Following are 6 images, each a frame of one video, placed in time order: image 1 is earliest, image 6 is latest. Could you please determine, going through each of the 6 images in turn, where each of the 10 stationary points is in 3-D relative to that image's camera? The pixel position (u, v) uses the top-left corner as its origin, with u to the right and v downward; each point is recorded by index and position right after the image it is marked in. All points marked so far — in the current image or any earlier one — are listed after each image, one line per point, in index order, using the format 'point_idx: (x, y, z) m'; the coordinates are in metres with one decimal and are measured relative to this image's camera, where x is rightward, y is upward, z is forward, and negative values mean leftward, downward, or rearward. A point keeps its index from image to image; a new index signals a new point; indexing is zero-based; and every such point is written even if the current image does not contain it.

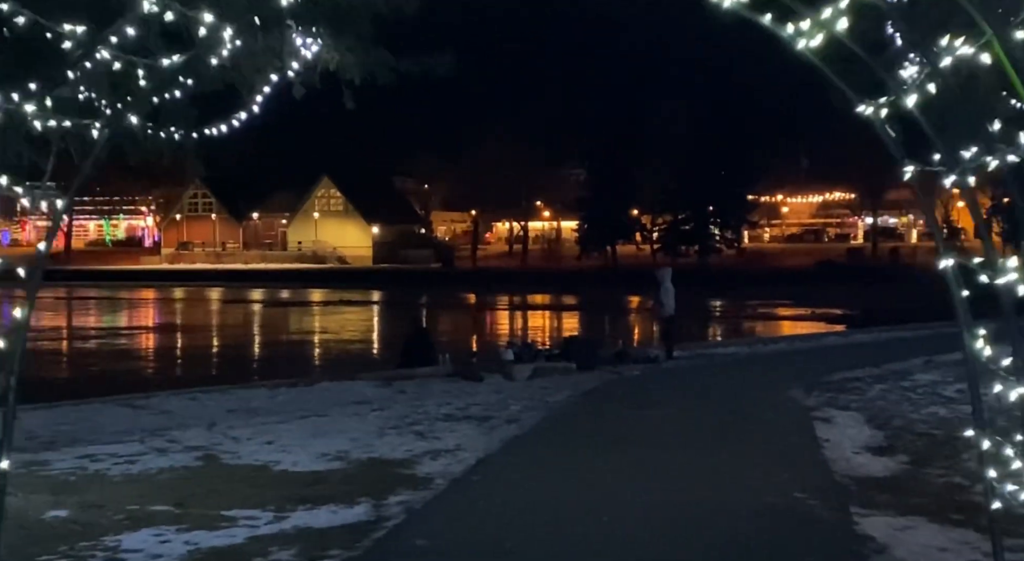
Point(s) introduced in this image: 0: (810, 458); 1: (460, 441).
0: (+2.5, -1.5, +9.8) m
1: (-0.5, -1.5, +11.3) m
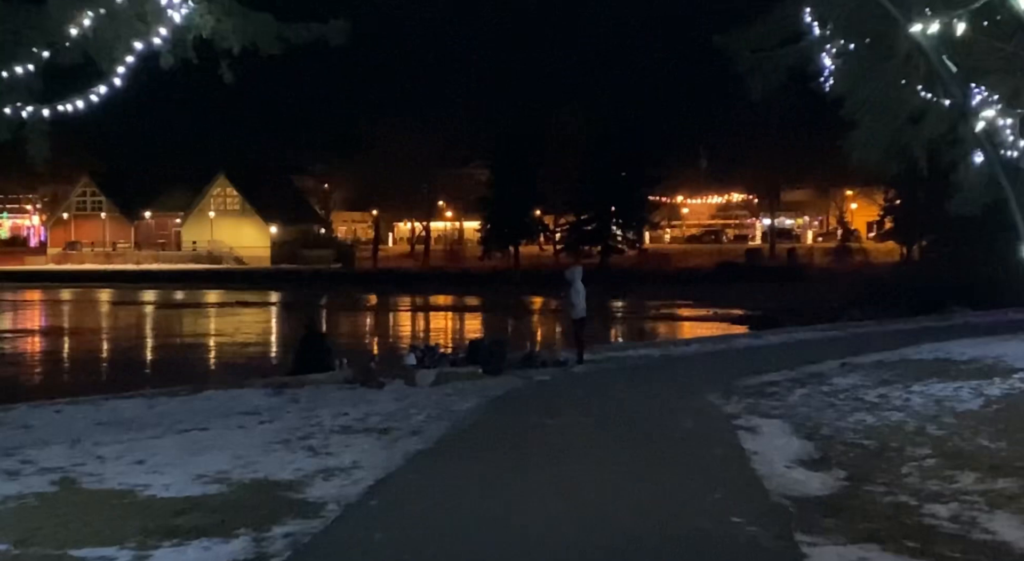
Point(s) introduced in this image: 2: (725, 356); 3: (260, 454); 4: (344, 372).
0: (+1.8, -1.5, +8.9) m
1: (-1.4, -1.5, +10.2) m
2: (+3.6, -1.3, +20.0) m
3: (-2.2, -1.5, +10.2) m
4: (-2.4, -1.3, +16.6) m
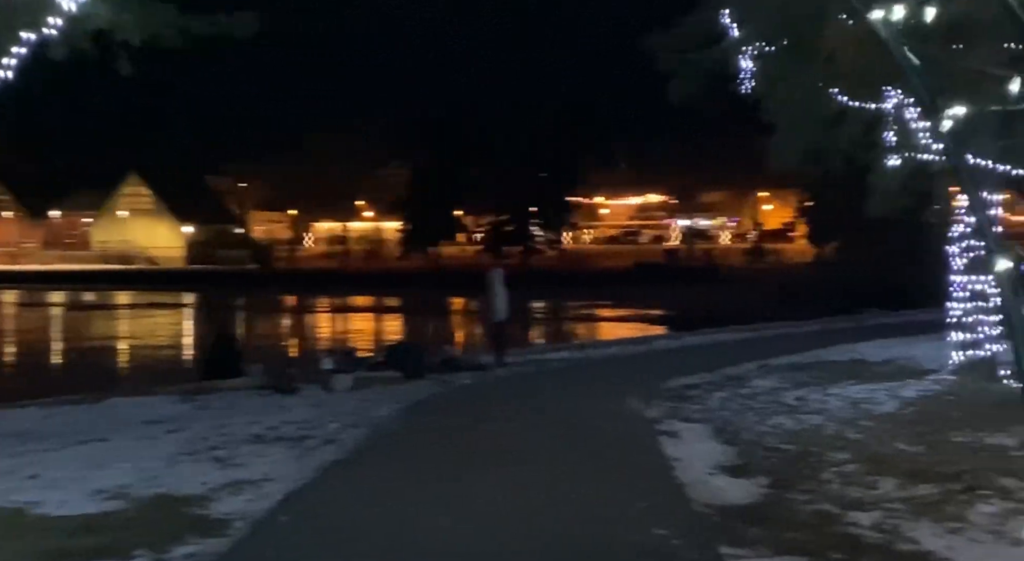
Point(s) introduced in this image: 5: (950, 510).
0: (+1.2, -1.5, +8.7) m
1: (-2.1, -1.6, +9.8) m
2: (+2.3, -1.3, +19.9) m
3: (-2.9, -1.6, +9.8) m
4: (-3.5, -1.3, +16.1) m
5: (+3.0, -1.6, +8.0) m
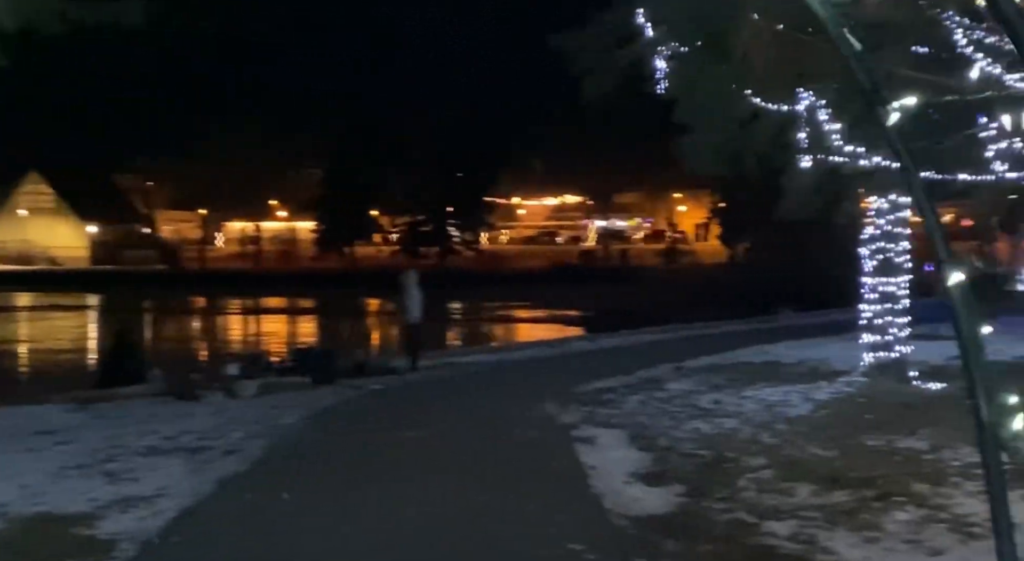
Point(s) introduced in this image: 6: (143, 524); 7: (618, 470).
0: (+0.5, -1.6, +8.5) m
1: (-2.8, -1.6, +9.3) m
2: (+0.8, -1.4, +19.7) m
3: (-3.6, -1.6, +9.2) m
4: (-4.7, -1.4, +15.5) m
5: (+2.4, -1.6, +7.8) m
6: (-2.5, -1.6, +7.8) m
7: (+0.9, -1.6, +9.8) m
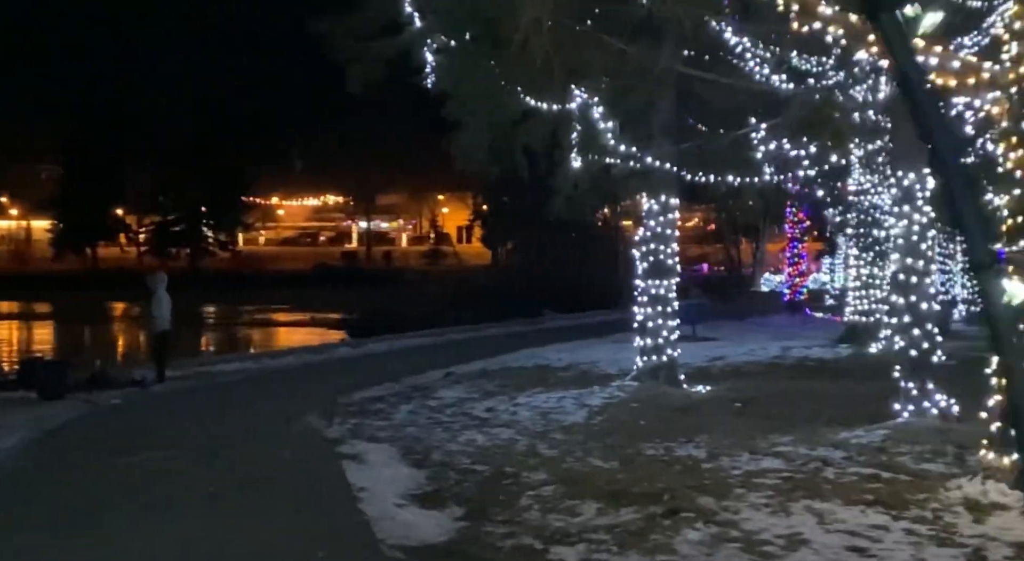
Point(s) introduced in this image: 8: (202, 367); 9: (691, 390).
0: (-1.1, -1.6, +7.6) m
1: (-4.4, -1.6, +7.8) m
2: (-3.0, -1.4, +18.6) m
3: (-5.2, -1.6, +7.5) m
4: (-7.5, -1.4, +13.4) m
5: (+0.9, -1.6, +7.3) m
6: (-3.8, -1.7, +6.4) m
7: (-0.9, -1.6, +9.0) m
8: (-4.9, -1.4, +18.6) m
9: (+2.3, -1.4, +15.2) m
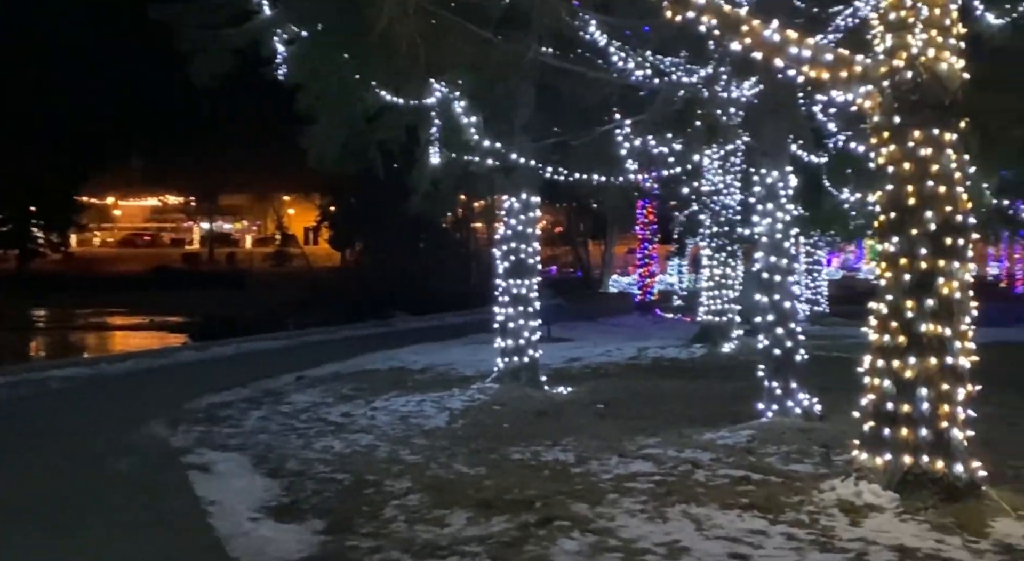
0: (-1.9, -1.6, +7.0) m
1: (-5.2, -1.6, +6.7) m
2: (-5.2, -1.4, +17.6) m
3: (-6.0, -1.6, +6.3) m
4: (-9.0, -1.4, +11.9) m
5: (+0.1, -1.6, +6.9) m
6: (-4.5, -1.6, +5.4) m
7: (-1.9, -1.6, +8.3) m
8: (-7.1, -1.4, +17.4) m
9: (+0.5, -1.4, +14.9) m
